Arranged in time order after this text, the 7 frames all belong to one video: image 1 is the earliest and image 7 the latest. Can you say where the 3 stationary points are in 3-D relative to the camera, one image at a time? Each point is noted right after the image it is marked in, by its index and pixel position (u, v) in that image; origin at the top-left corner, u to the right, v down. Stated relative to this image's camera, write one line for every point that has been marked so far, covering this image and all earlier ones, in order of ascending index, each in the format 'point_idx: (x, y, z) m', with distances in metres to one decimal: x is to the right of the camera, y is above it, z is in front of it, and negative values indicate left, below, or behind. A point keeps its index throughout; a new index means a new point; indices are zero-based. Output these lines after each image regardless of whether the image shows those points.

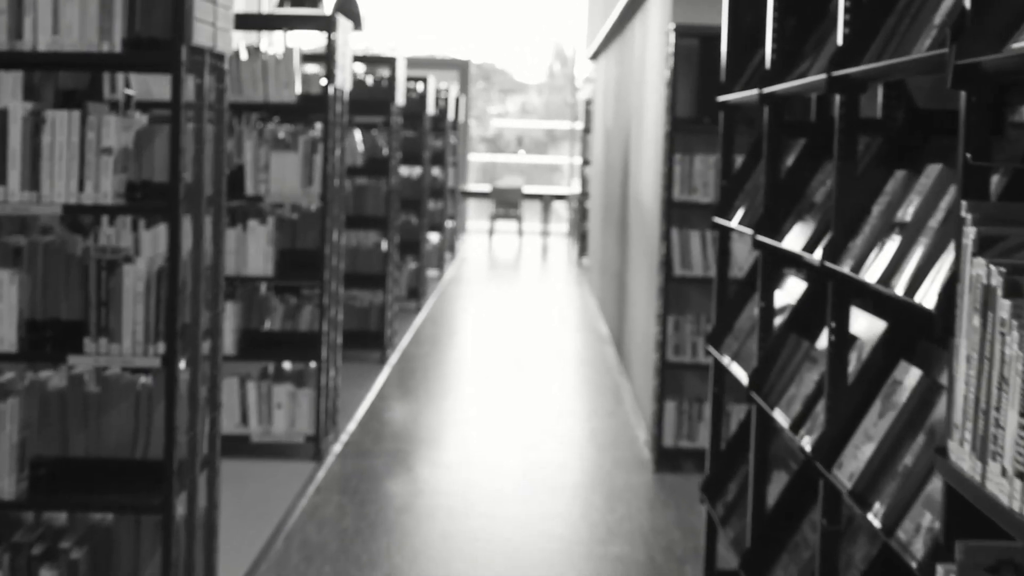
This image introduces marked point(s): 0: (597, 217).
0: (+0.6, +0.5, +13.5) m
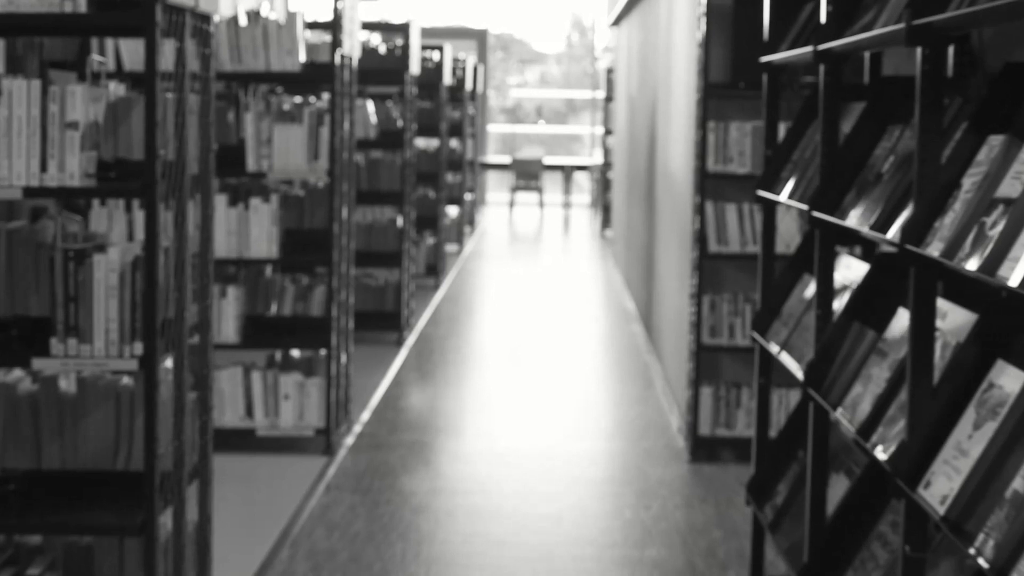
0: (+0.8, +0.7, +13.0) m
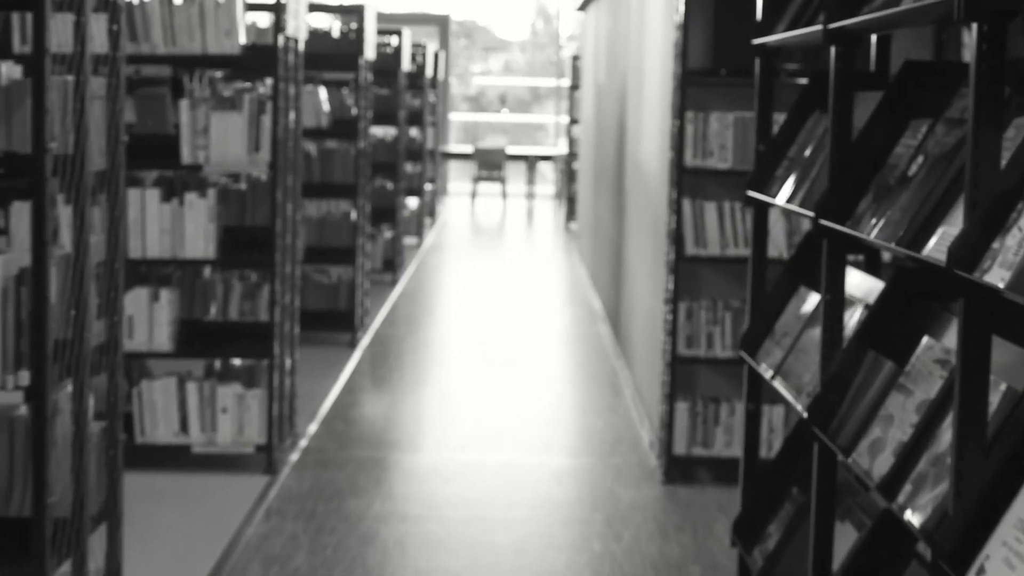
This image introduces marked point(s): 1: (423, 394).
0: (+0.5, +0.7, +12.6) m
1: (-0.3, -0.4, +7.1) m
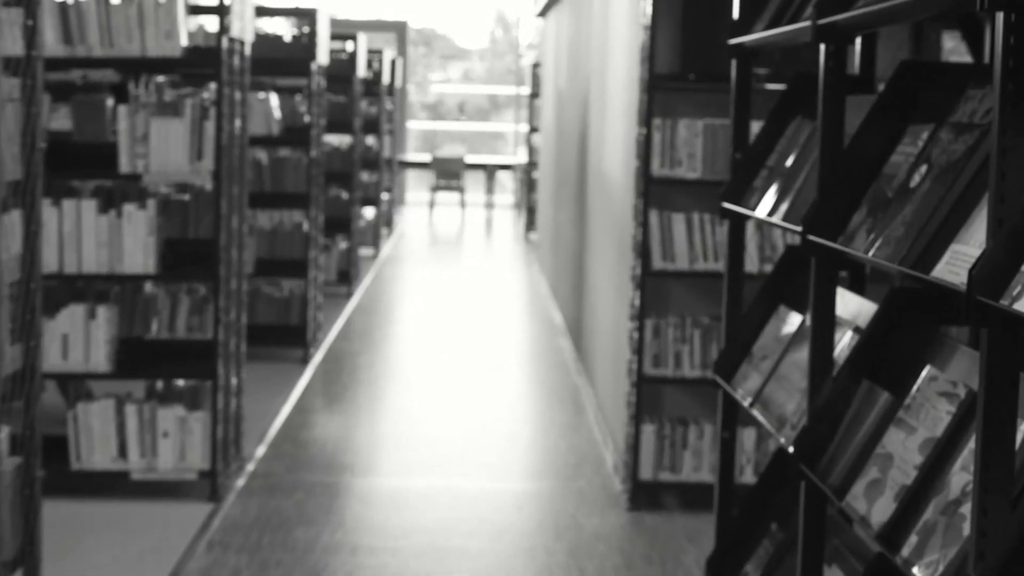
0: (+0.2, +0.7, +12.3) m
1: (-0.5, -0.5, +6.8) m
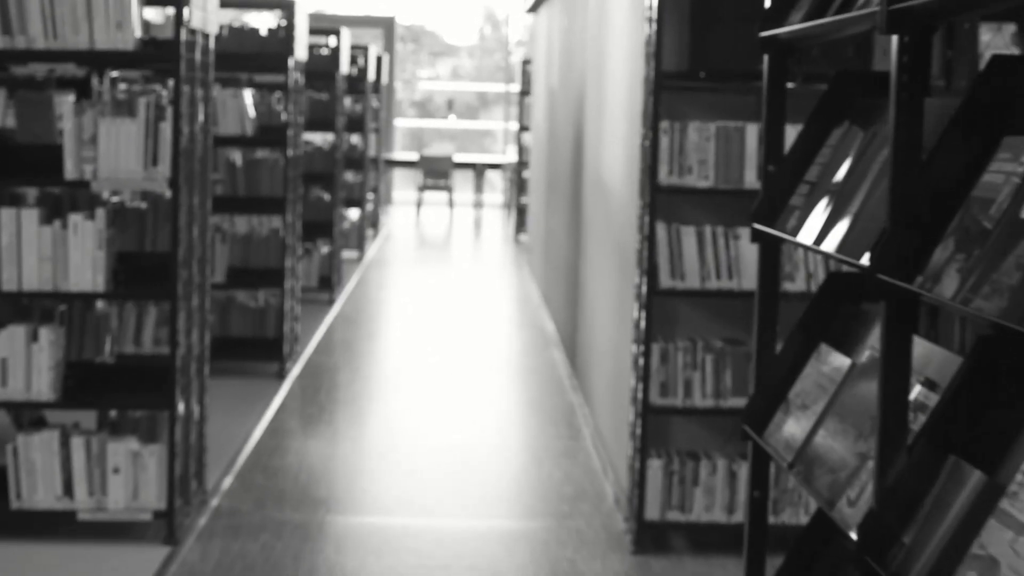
0: (+0.2, +0.6, +11.8) m
1: (-0.5, -0.5, +6.2) m
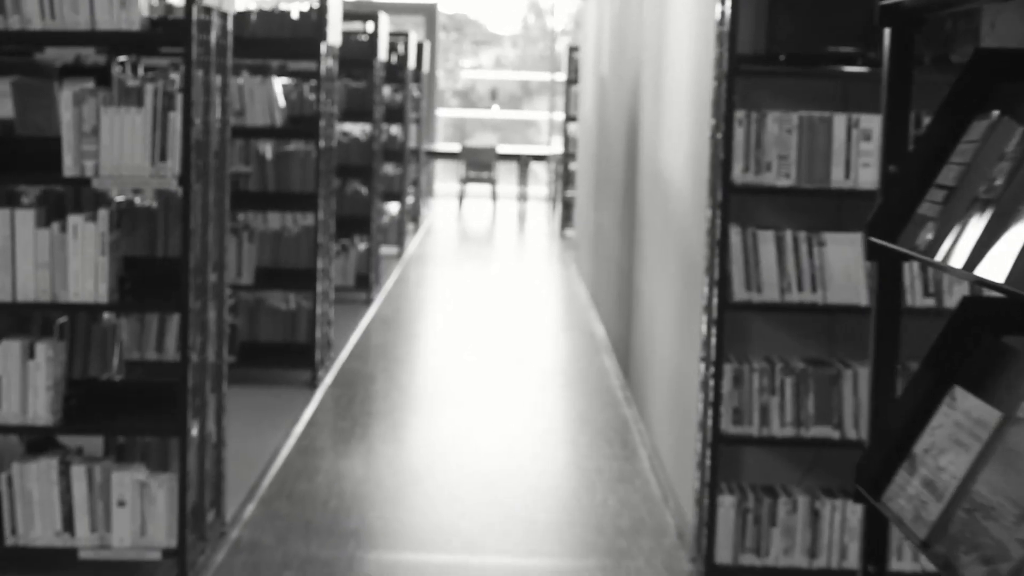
0: (+0.4, +0.6, +11.2) m
1: (-0.4, -0.5, +5.7) m
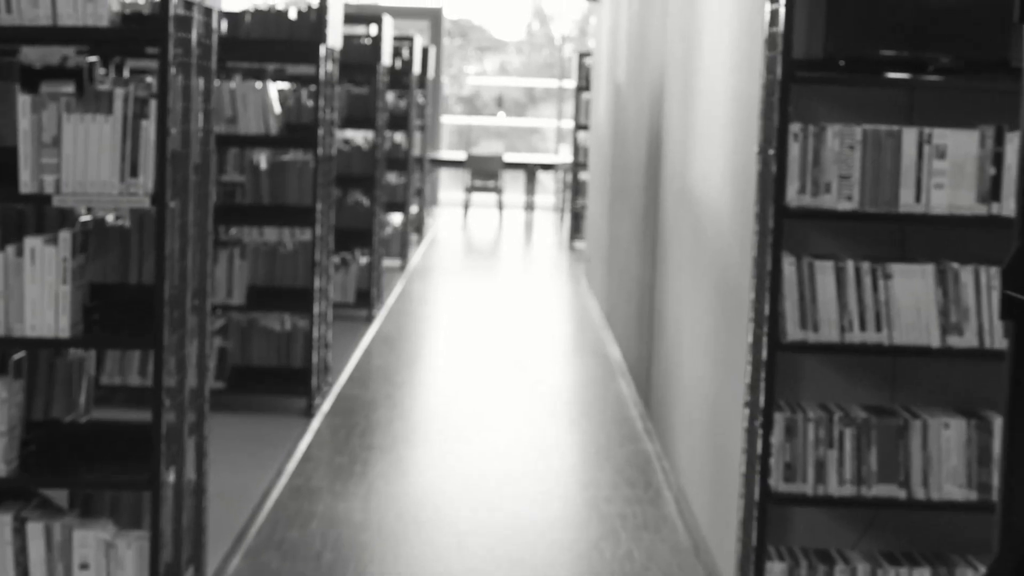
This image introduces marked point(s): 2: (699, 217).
0: (+0.5, +0.5, +10.7) m
1: (-0.3, -0.6, +5.2) m
2: (+0.5, +0.2, +5.1) m
